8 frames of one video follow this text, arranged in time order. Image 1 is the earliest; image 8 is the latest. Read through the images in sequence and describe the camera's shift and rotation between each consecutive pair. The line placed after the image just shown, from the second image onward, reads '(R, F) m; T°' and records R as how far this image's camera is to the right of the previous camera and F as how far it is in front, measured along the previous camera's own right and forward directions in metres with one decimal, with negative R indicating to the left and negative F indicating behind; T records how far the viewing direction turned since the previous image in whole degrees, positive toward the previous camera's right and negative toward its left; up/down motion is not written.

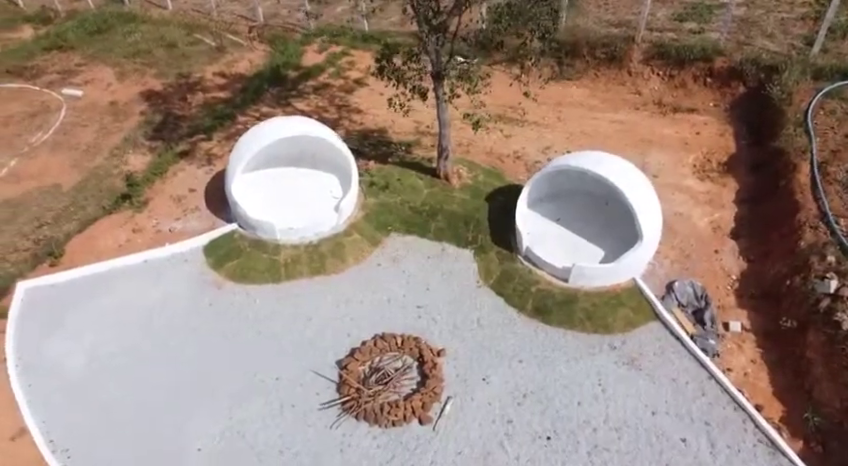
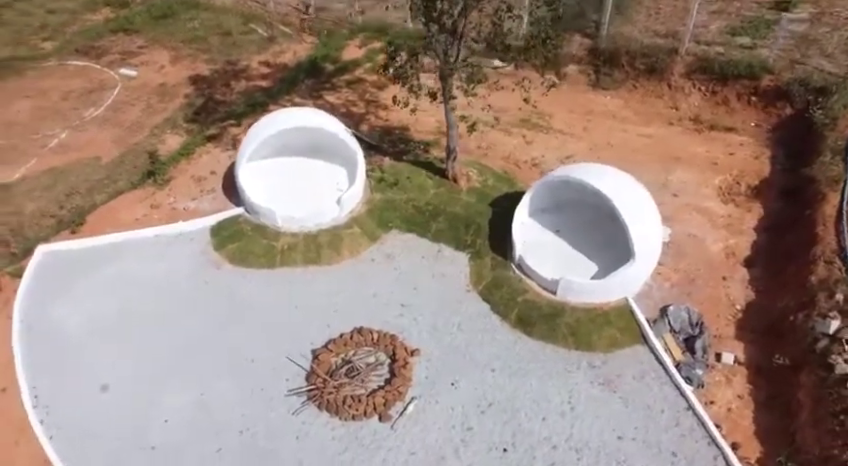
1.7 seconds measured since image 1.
(+1.0, +0.1) m; -5°
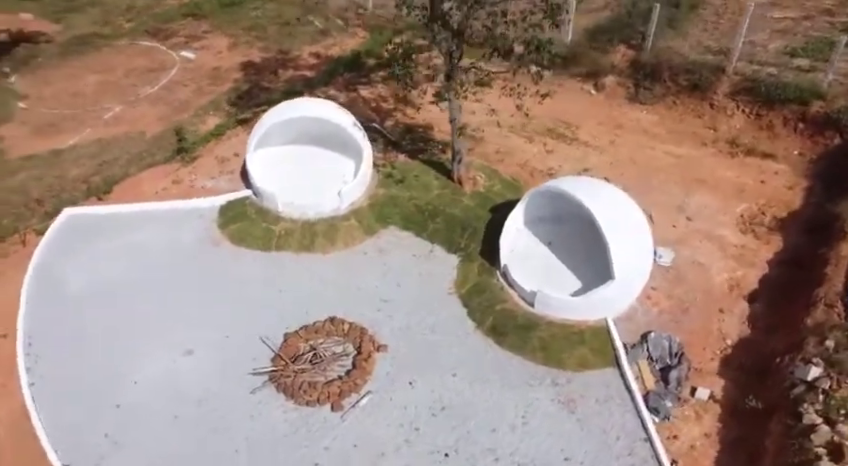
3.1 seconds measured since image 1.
(+1.2, 0.0) m; -5°
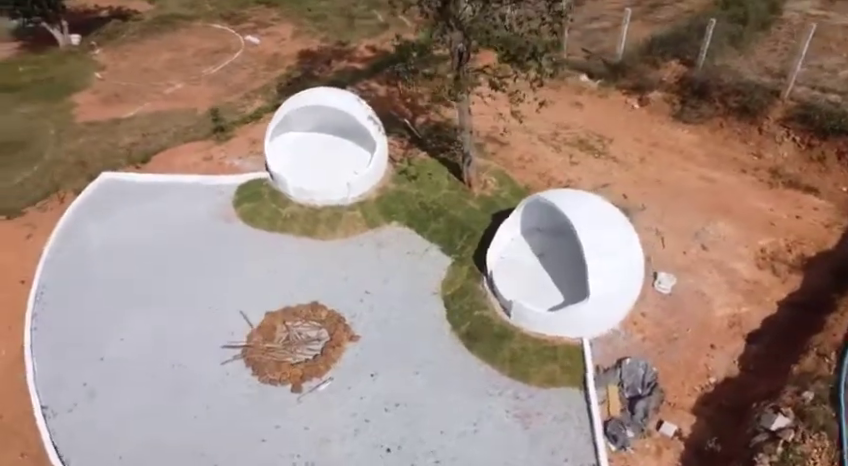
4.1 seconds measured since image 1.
(+1.2, 0.0) m; -6°
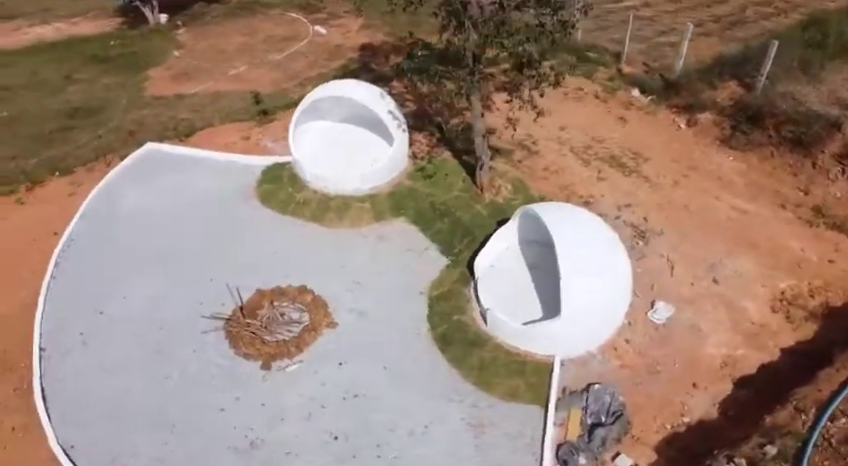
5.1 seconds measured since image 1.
(+1.3, 0.0) m; -7°
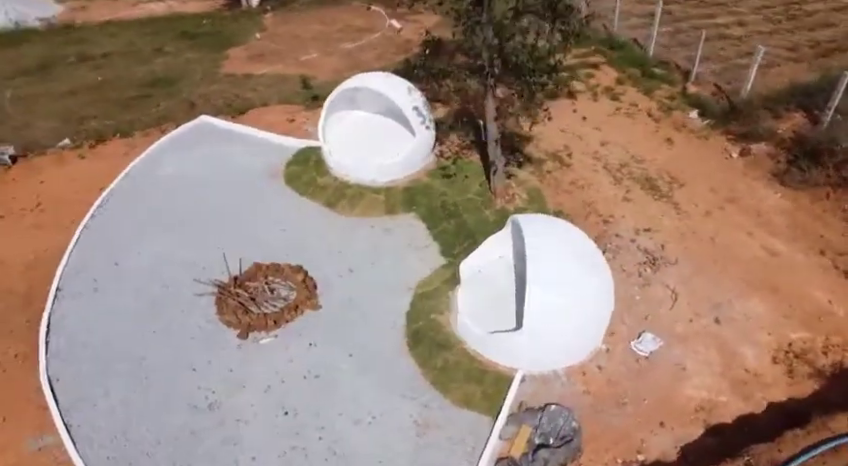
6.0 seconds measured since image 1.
(+1.4, 0.0) m; -7°
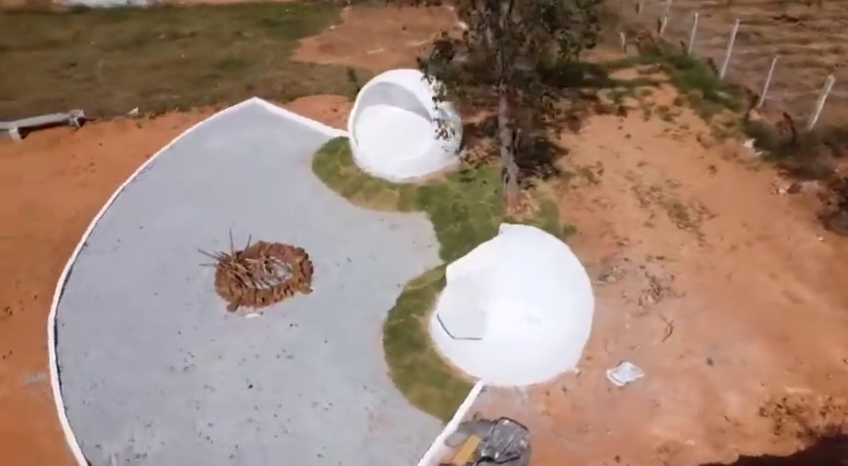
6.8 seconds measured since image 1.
(+1.3, 0.0) m; -7°
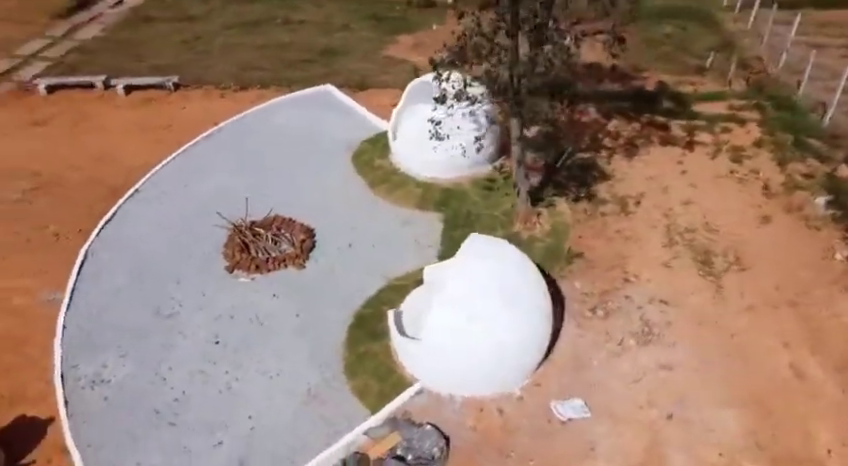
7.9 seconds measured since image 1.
(+1.9, -0.1) m; -9°
